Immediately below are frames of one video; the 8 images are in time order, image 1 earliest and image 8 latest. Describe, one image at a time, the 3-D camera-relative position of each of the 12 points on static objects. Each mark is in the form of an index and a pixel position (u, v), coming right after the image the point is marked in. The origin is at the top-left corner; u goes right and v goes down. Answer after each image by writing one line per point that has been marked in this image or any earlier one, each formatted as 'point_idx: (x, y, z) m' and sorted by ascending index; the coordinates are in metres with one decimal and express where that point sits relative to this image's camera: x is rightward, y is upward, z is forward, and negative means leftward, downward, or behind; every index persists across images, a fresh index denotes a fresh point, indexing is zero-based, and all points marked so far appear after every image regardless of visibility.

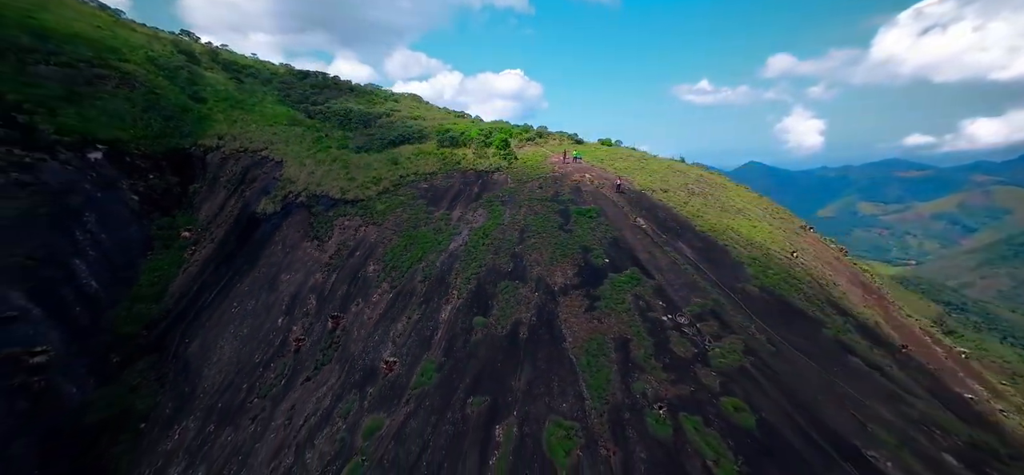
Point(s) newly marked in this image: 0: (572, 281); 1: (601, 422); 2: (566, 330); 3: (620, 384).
0: (+2.3, -1.7, +15.0) m
1: (+2.3, -4.7, +9.7) m
2: (+1.8, -3.0, +12.7) m
3: (+3.0, -4.1, +10.6) m
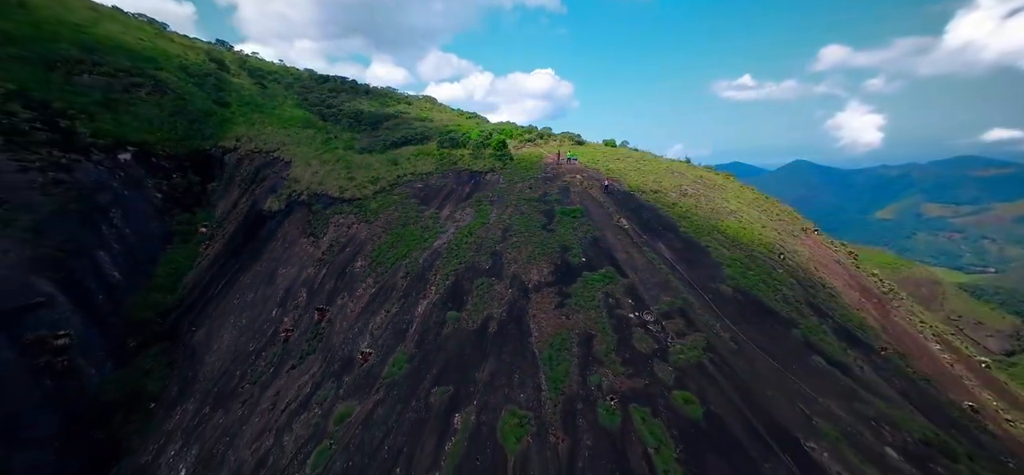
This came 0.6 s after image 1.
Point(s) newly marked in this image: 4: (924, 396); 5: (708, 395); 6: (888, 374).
0: (+1.3, -1.7, +15.4) m
1: (+1.1, -4.7, +10.1) m
2: (+0.7, -3.0, +13.2) m
3: (+1.9, -4.1, +11.1) m
4: (+14.4, -5.5, +13.2) m
5: (+5.4, -4.4, +10.6) m
6: (+13.5, -4.8, +13.7) m
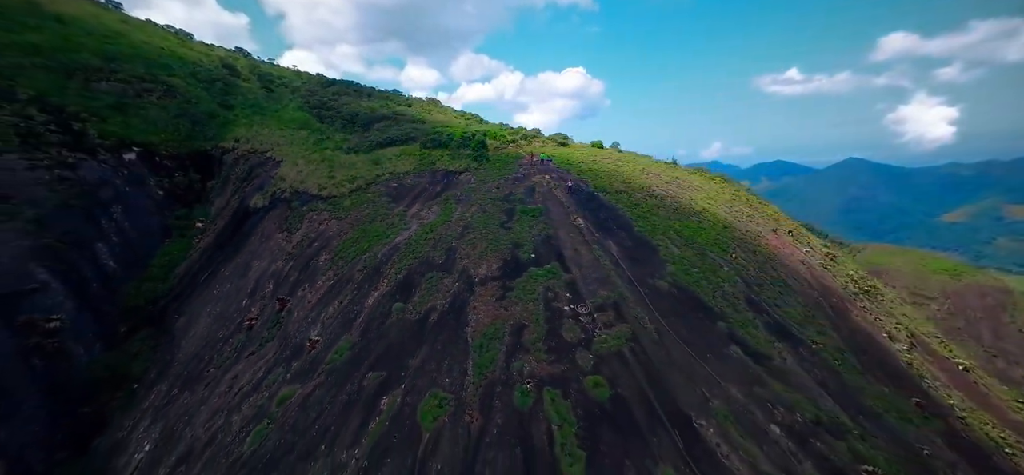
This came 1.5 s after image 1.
0: (-0.9, -1.5, +16.2) m
1: (-1.1, -4.5, +10.9) m
2: (-1.5, -2.8, +14.0) m
3: (-0.3, -3.9, +11.8) m
4: (+12.1, -5.5, +14.0) m
5: (+3.2, -4.2, +11.4) m
6: (+11.3, -4.8, +14.4) m
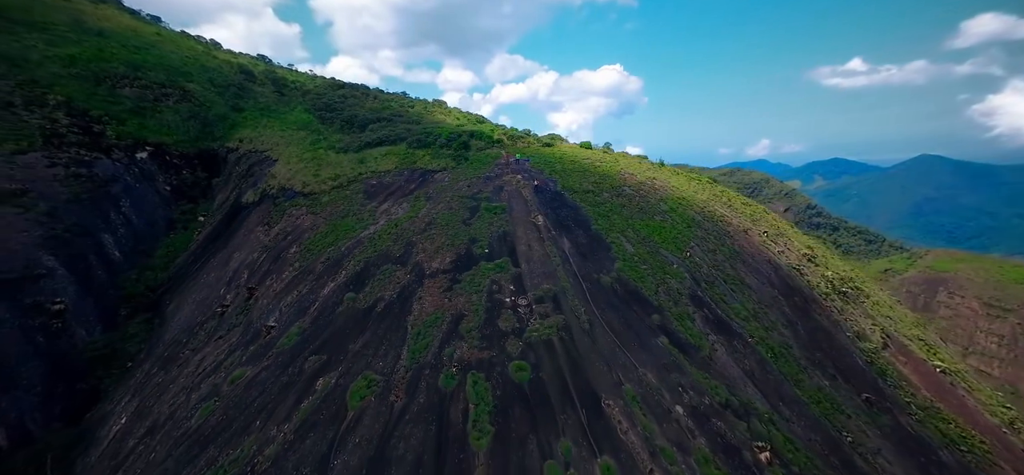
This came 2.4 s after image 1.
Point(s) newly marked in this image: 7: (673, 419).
0: (-3.0, -1.3, +16.9) m
1: (-3.4, -4.3, +11.6) m
2: (-3.7, -2.6, +14.7) m
3: (-2.6, -3.7, +12.6) m
4: (+9.9, -5.4, +14.6) m
5: (+1.0, -4.0, +12.1) m
6: (+9.1, -4.7, +15.1) m
7: (+4.5, -5.2, +10.9) m
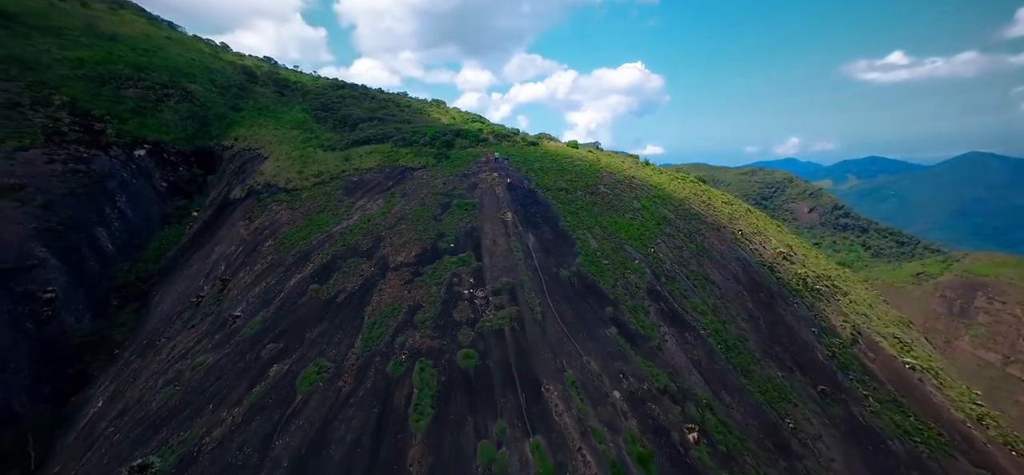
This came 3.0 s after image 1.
0: (-4.8, -1.1, +17.4) m
1: (-5.1, -4.0, +12.1) m
2: (-5.4, -2.3, +15.2) m
3: (-4.3, -3.4, +13.1) m
4: (+8.2, -5.2, +15.2) m
5: (-0.7, -3.8, +12.6) m
6: (+7.3, -4.5, +15.6) m
7: (+2.8, -5.0, +11.5) m
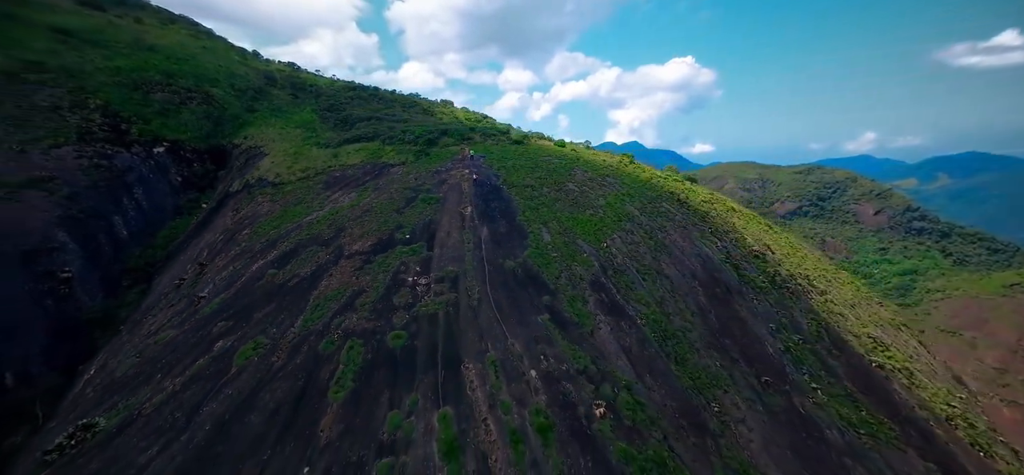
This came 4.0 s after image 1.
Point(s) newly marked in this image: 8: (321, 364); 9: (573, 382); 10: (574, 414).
0: (-7.2, -0.6, +18.3) m
1: (-7.6, -3.6, +13.1) m
2: (-7.9, -1.9, +16.1) m
3: (-6.8, -3.0, +14.0) m
4: (+5.7, -4.9, +16.0) m
5: (-3.3, -3.4, +13.5) m
6: (+4.8, -4.2, +16.4) m
7: (+0.3, -4.6, +12.3) m
8: (-6.0, -4.0, +12.1) m
9: (+2.0, -4.9, +12.8) m
10: (+1.9, -5.5, +11.8) m
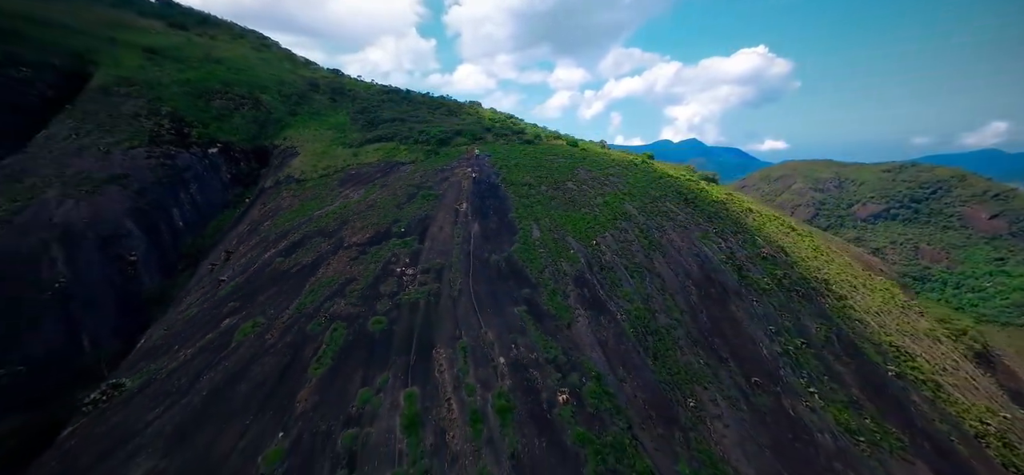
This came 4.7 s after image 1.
0: (-7.8, -0.3, +19.5) m
1: (-8.6, -3.2, +14.2) m
2: (-8.7, -1.5, +17.3) m
3: (-7.7, -2.6, +15.1) m
4: (+4.8, -4.7, +16.3) m
5: (-4.3, -3.1, +14.4) m
6: (+4.0, -4.0, +16.8) m
7: (-0.8, -4.4, +13.0) m
8: (-7.1, -3.7, +13.2) m
9: (+1.0, -4.7, +13.4) m
10: (+0.8, -5.3, +12.3) m
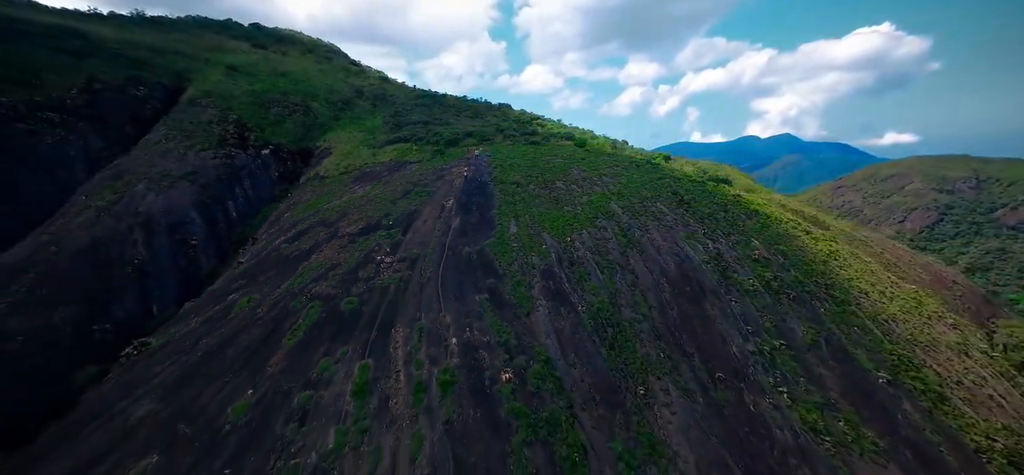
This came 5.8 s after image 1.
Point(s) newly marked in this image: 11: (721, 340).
0: (-9.2, +0.2, +21.4) m
1: (-10.4, -2.7, +16.2) m
2: (-10.2, -1.0, +19.3) m
3: (-9.4, -2.2, +17.0) m
4: (+3.1, -4.5, +17.4) m
5: (-6.0, -2.7, +16.1) m
6: (+2.4, -3.8, +18.0) m
7: (-2.7, -4.0, +14.5) m
8: (-8.9, -3.2, +15.0) m
9: (-0.9, -4.4, +14.8) m
10: (-1.2, -5.0, +13.7) m
11: (+12.1, -5.9, +22.2) m
